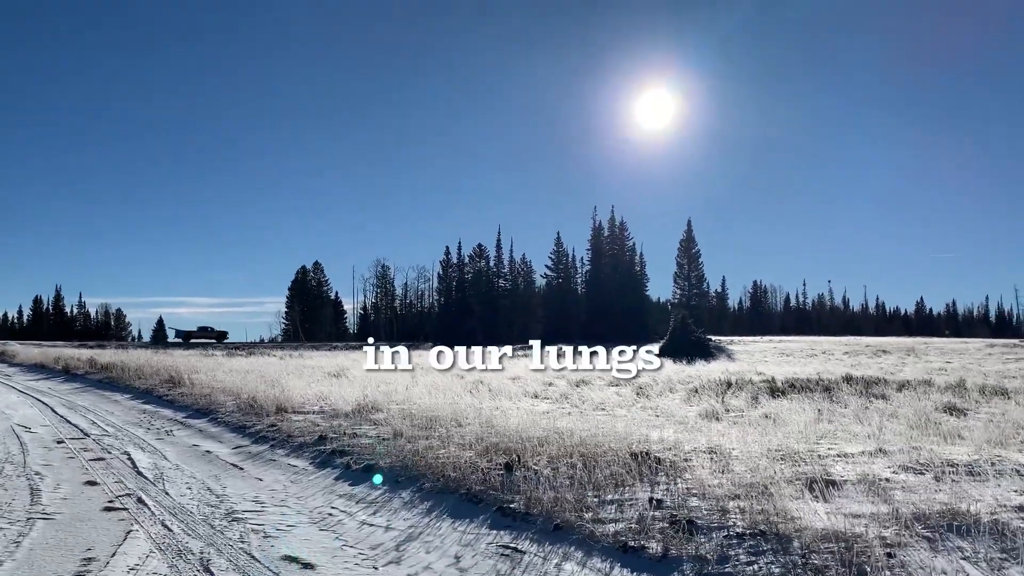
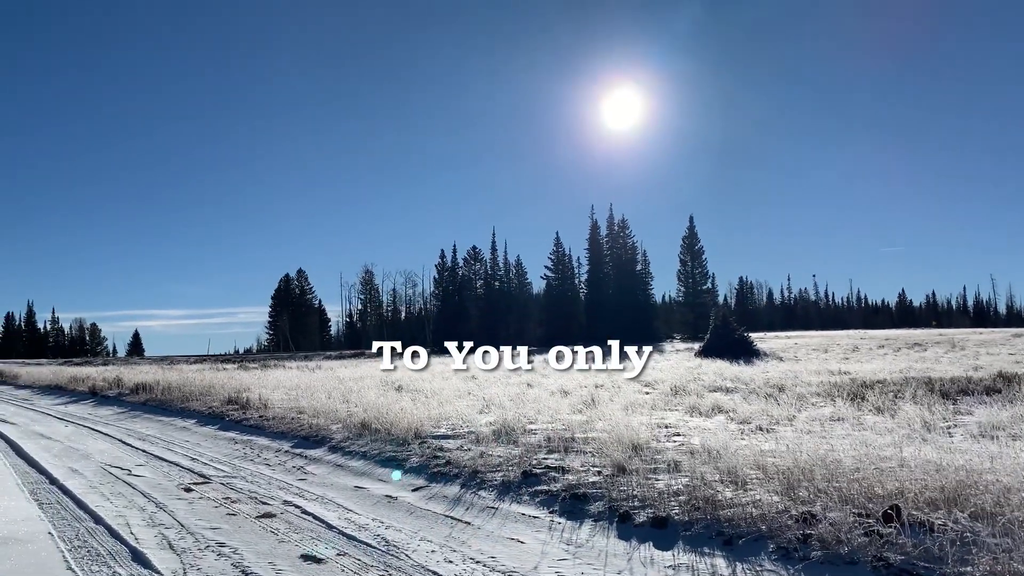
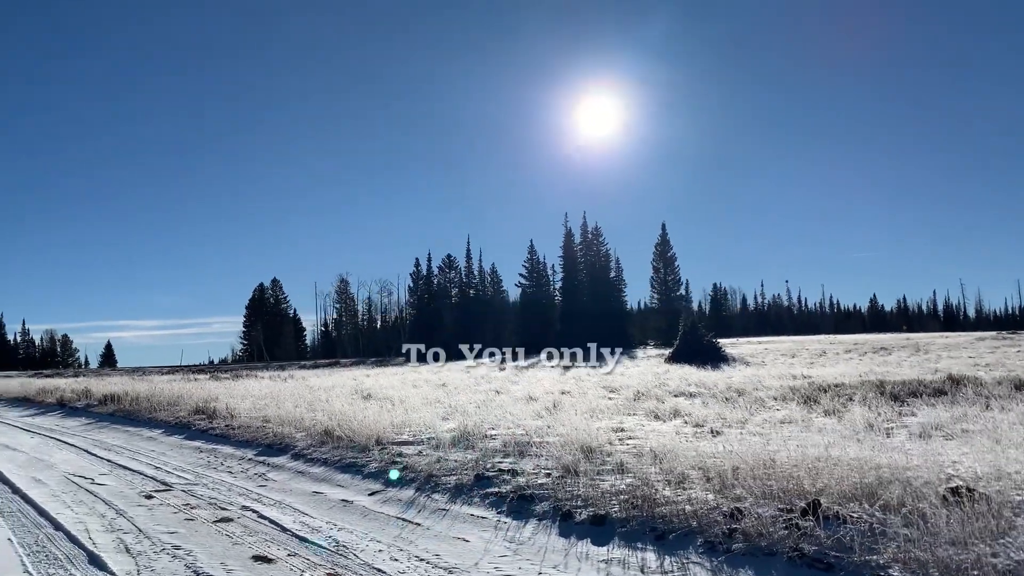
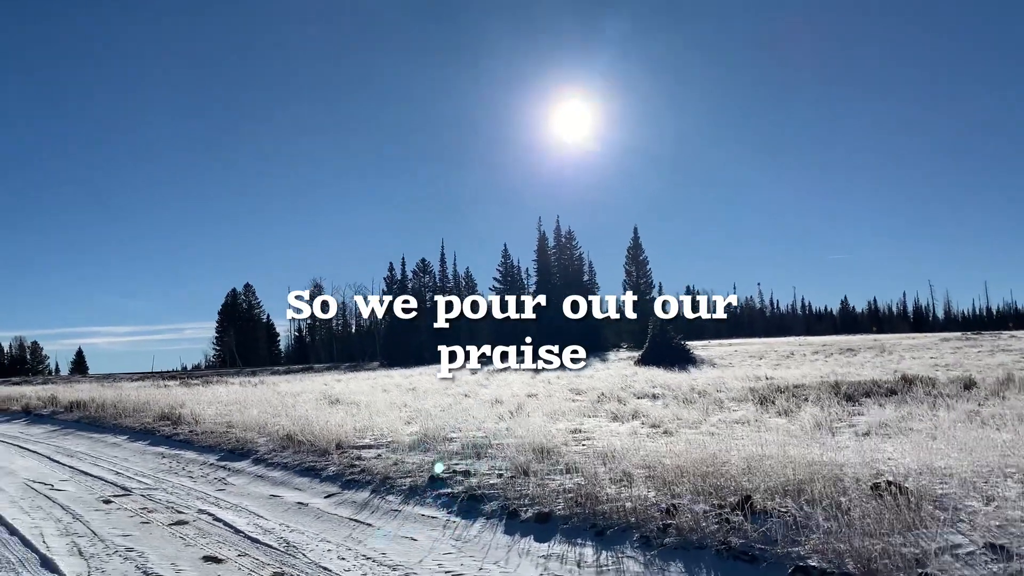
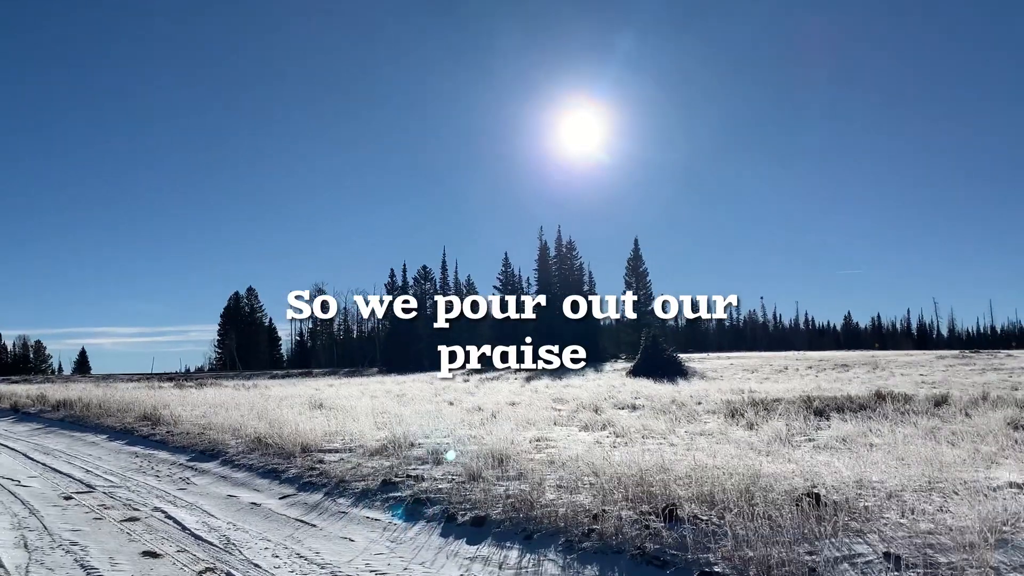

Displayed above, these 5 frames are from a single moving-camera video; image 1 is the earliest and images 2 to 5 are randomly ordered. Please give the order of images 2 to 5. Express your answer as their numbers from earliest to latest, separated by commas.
5, 4, 3, 2
